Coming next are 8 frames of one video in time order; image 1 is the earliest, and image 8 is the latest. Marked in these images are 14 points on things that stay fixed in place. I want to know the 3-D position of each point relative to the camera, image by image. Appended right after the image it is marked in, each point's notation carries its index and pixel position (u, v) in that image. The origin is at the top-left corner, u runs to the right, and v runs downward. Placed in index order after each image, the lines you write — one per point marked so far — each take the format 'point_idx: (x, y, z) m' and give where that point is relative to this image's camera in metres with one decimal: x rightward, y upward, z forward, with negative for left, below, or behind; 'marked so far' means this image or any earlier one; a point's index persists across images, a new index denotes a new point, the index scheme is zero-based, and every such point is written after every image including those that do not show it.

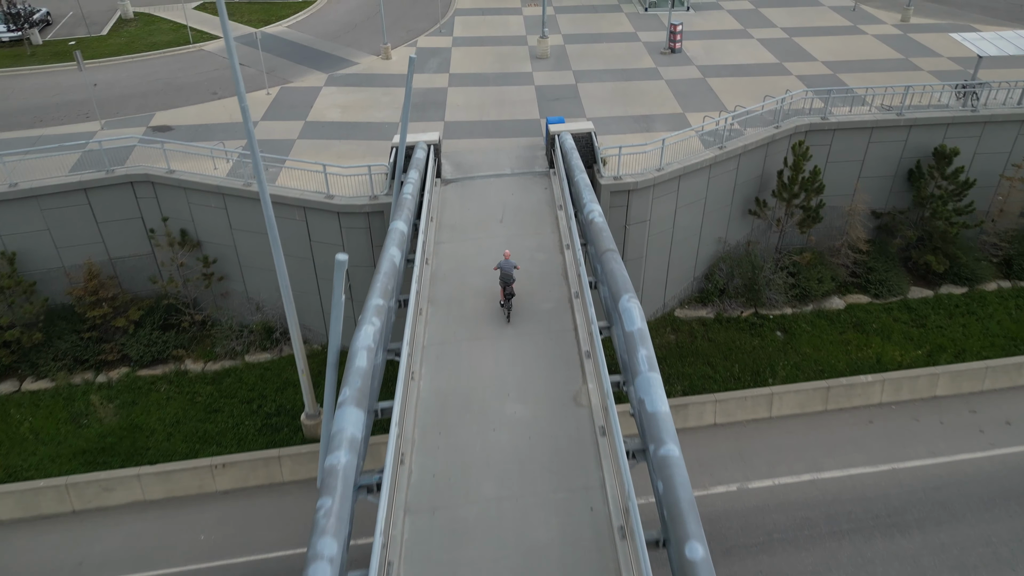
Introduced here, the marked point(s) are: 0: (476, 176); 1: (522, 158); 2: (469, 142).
0: (-0.8, +2.6, +16.7) m
1: (+0.2, +3.2, +17.5) m
2: (-1.1, +3.8, +18.5) m
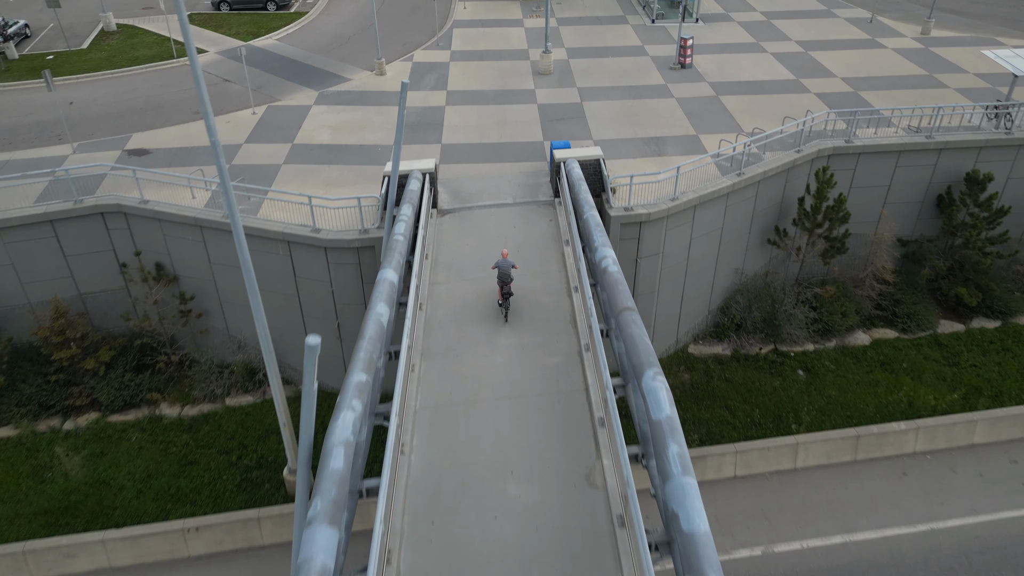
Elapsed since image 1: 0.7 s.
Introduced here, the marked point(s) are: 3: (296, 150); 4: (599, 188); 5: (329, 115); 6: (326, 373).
0: (-0.8, +1.8, +15.4) m
1: (+0.3, +2.3, +16.2) m
2: (-1.1, +2.9, +17.2) m
3: (-5.3, +3.4, +17.7) m
4: (+1.9, +2.2, +15.5) m
5: (-5.0, +4.7, +19.6) m
6: (-4.2, -1.9, +16.3) m
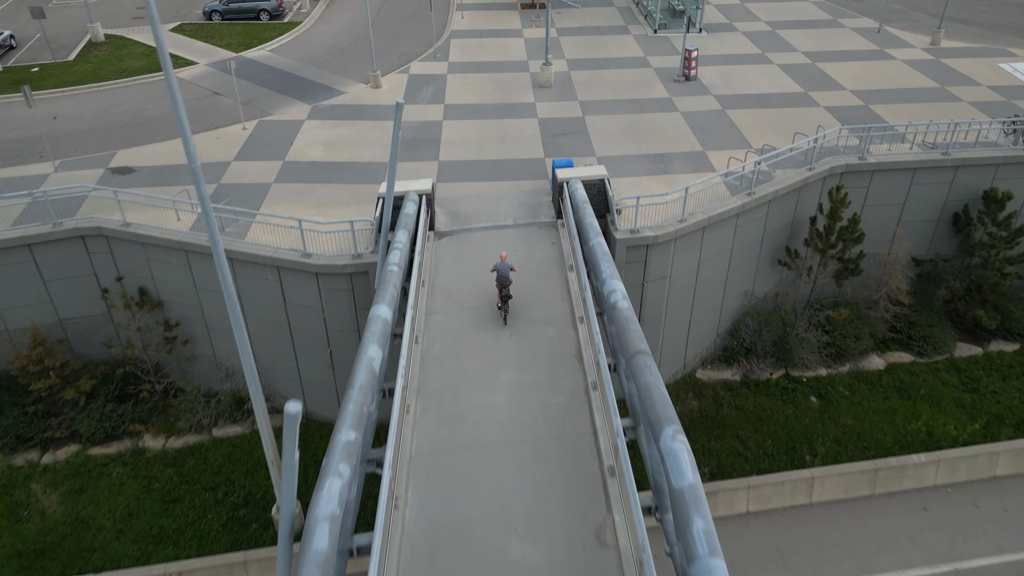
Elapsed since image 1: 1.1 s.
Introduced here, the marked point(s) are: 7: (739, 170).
0: (-0.8, +1.2, +14.7) m
1: (+0.3, +1.8, +15.6) m
2: (-1.1, +2.4, +16.5) m
3: (-5.3, +2.8, +17.0) m
4: (+1.9, +1.7, +14.8) m
5: (-5.0, +4.2, +18.9) m
6: (-4.2, -2.5, +15.5) m
7: (+4.9, +2.5, +15.4) m
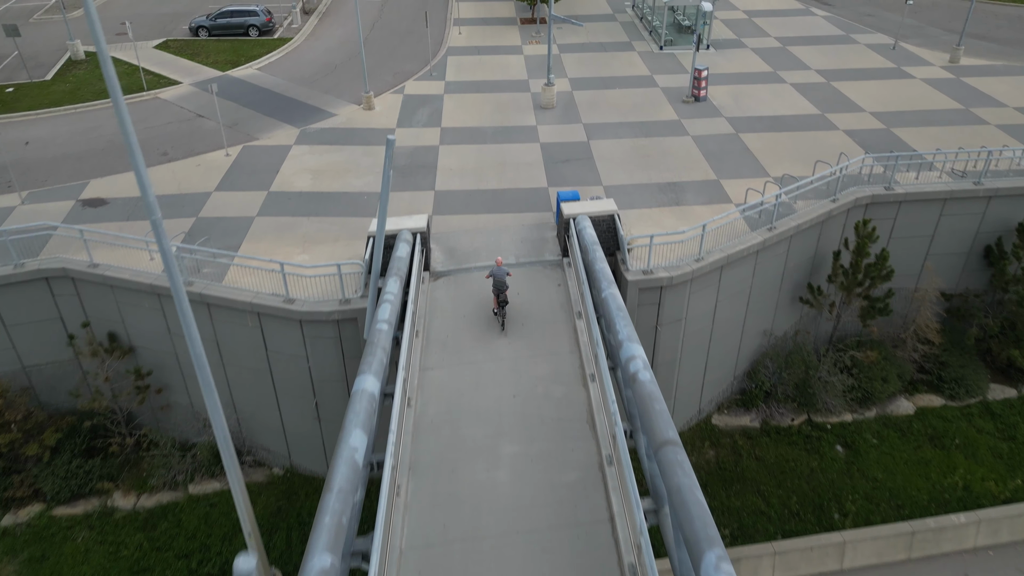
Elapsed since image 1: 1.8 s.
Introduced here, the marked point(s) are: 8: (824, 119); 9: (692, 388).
0: (-0.8, +0.4, +13.6) m
1: (+0.3, +0.9, +14.4) m
2: (-1.0, +1.5, +15.4) m
3: (-5.3, +1.9, +15.9) m
4: (+1.9, +0.8, +13.7) m
5: (-5.0, +3.3, +17.7) m
6: (-4.1, -3.3, +14.3) m
7: (+4.9, +1.7, +14.3) m
8: (+8.4, +4.5, +19.3) m
9: (+3.8, -2.1, +15.1) m
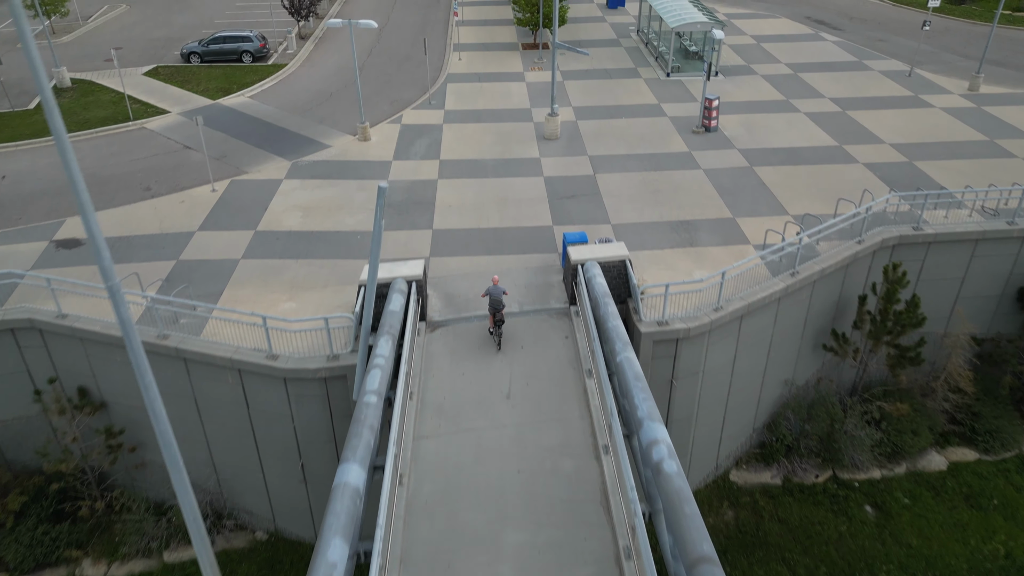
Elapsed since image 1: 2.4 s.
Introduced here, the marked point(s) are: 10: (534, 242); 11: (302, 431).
0: (-0.7, -0.5, +12.5) m
1: (+0.4, 0.0, +13.4) m
2: (-1.0, +0.6, +14.4) m
3: (-5.2, +1.0, +14.9) m
4: (+2.0, -0.1, +12.6) m
5: (-4.9, +2.3, +16.8) m
6: (-4.1, -4.2, +13.2) m
7: (+5.0, +0.8, +13.3) m
8: (+8.4, +3.5, +18.3) m
9: (+3.8, -3.0, +14.0) m
10: (+0.5, +1.0, +14.9) m
11: (-3.5, -2.4, +12.0) m
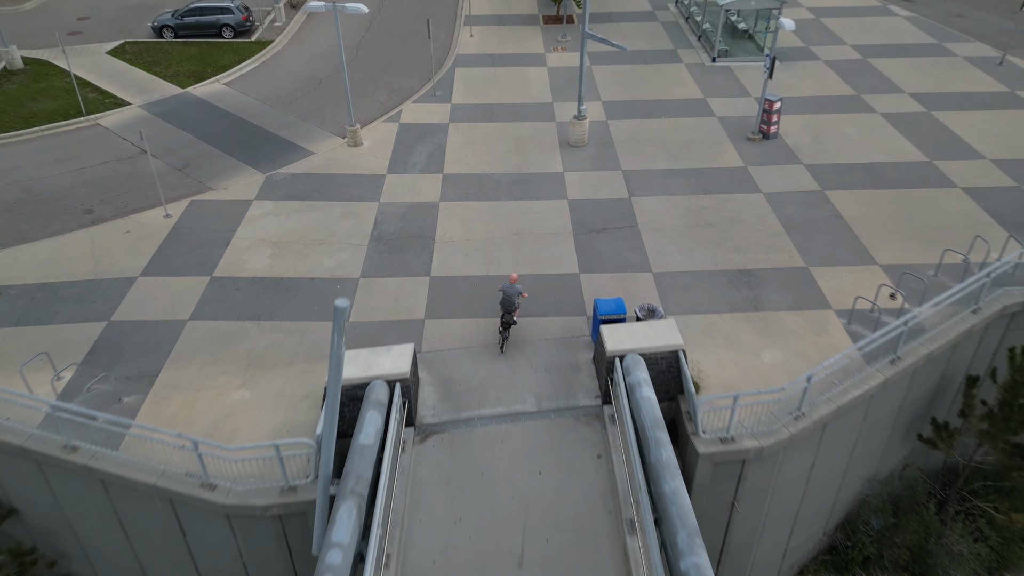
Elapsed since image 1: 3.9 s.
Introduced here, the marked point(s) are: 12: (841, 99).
0: (-0.5, -1.8, +9.7) m
1: (+0.6, -1.2, +10.4) m
2: (-0.7, -0.6, +11.4) m
3: (-5.0, 0.0, +12.0) m
4: (+2.2, -1.4, +9.7) m
5: (-4.6, +1.3, +13.8) m
6: (-3.9, -5.4, +10.6) m
7: (+5.2, -0.5, +10.2) m
8: (+8.8, +2.5, +15.0) m
9: (+4.0, -4.2, +11.2) m
10: (+0.7, -0.2, +11.9) m
11: (-3.3, -3.6, +9.3) m
12: (+8.4, +4.8, +18.2) m
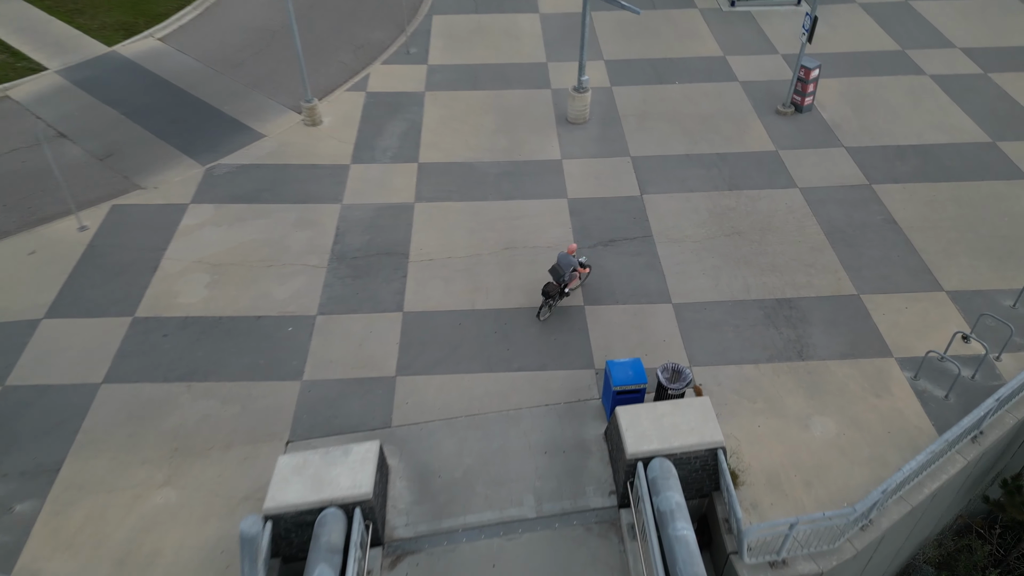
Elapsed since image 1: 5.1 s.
0: (-0.6, -2.6, +7.7) m
1: (+0.5, -1.9, +8.4) m
2: (-0.8, -1.2, +9.3) m
3: (-5.1, -0.7, +9.8) m
4: (+2.1, -2.2, +7.7) m
5: (-4.7, +0.9, +11.4) m
6: (-4.0, -6.1, +9.0) m
7: (+5.1, -1.2, +8.2) m
8: (+8.6, +2.4, +12.7) m
9: (+4.0, -4.8, +9.6) m
10: (+0.6, -0.7, +9.8) m
11: (-3.4, -4.5, +7.5) m
12: (+8.1, +5.0, +15.6) m
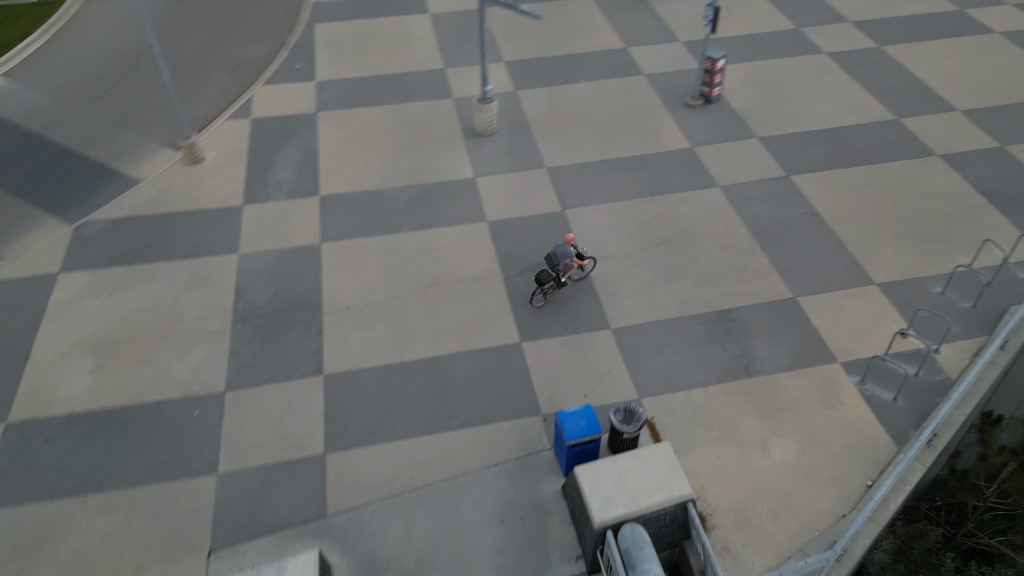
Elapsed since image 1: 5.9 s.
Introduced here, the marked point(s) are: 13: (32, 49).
0: (-0.9, -3.3, +7.0) m
1: (0.0, -2.5, +7.8) m
2: (-1.5, -1.9, +8.5) m
3: (-5.8, -1.8, +8.4) m
4: (+1.7, -2.5, +7.3) m
5: (-5.8, -0.2, +10.0) m
6: (-4.0, -7.1, +8.0) m
7: (+4.5, -1.2, +8.1) m
8: (+7.0, +2.8, +12.8) m
9: (+3.6, -4.9, +9.4) m
10: (-0.2, -1.2, +9.1) m
11: (-3.5, -5.5, +6.5) m
12: (+5.8, +5.4, +15.5) m
13: (-10.2, +5.1, +15.2) m
